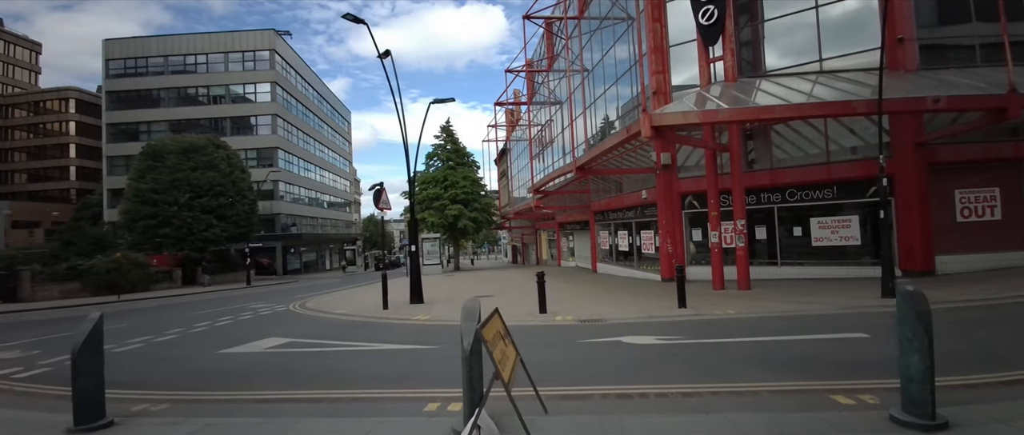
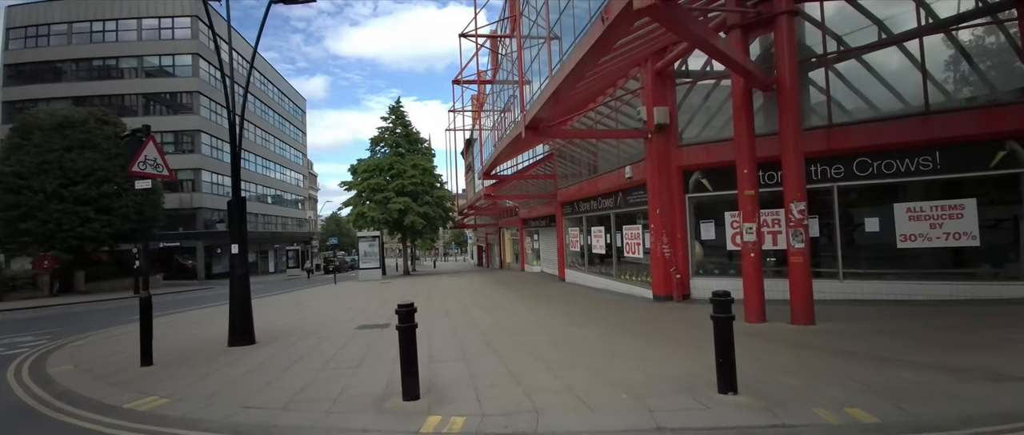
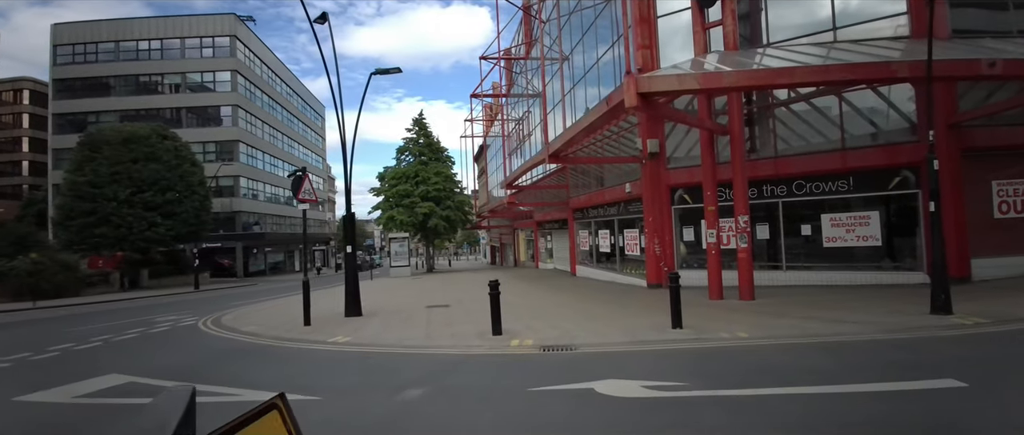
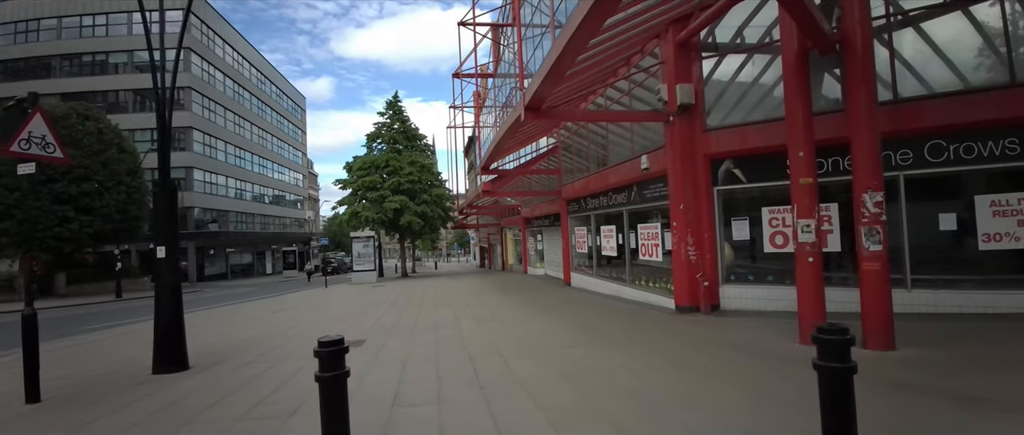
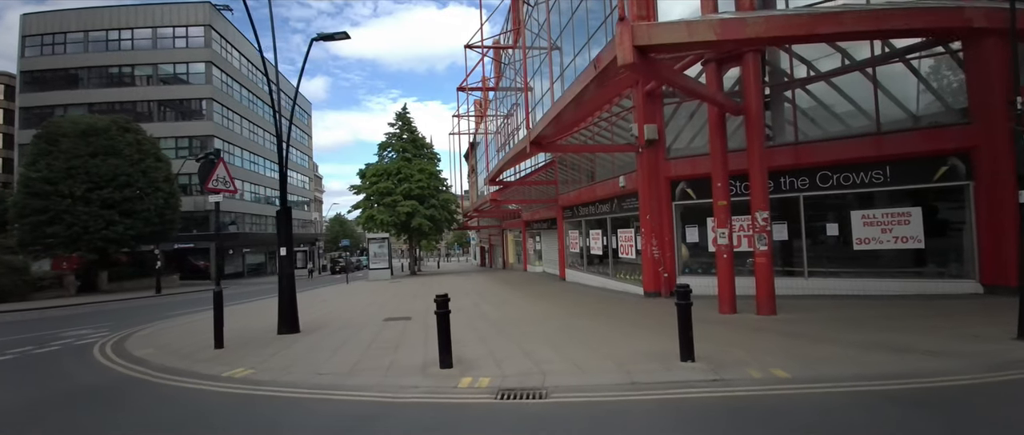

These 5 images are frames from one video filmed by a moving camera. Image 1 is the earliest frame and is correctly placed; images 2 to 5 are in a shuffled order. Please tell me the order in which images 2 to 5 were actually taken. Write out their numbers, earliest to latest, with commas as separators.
3, 5, 2, 4
